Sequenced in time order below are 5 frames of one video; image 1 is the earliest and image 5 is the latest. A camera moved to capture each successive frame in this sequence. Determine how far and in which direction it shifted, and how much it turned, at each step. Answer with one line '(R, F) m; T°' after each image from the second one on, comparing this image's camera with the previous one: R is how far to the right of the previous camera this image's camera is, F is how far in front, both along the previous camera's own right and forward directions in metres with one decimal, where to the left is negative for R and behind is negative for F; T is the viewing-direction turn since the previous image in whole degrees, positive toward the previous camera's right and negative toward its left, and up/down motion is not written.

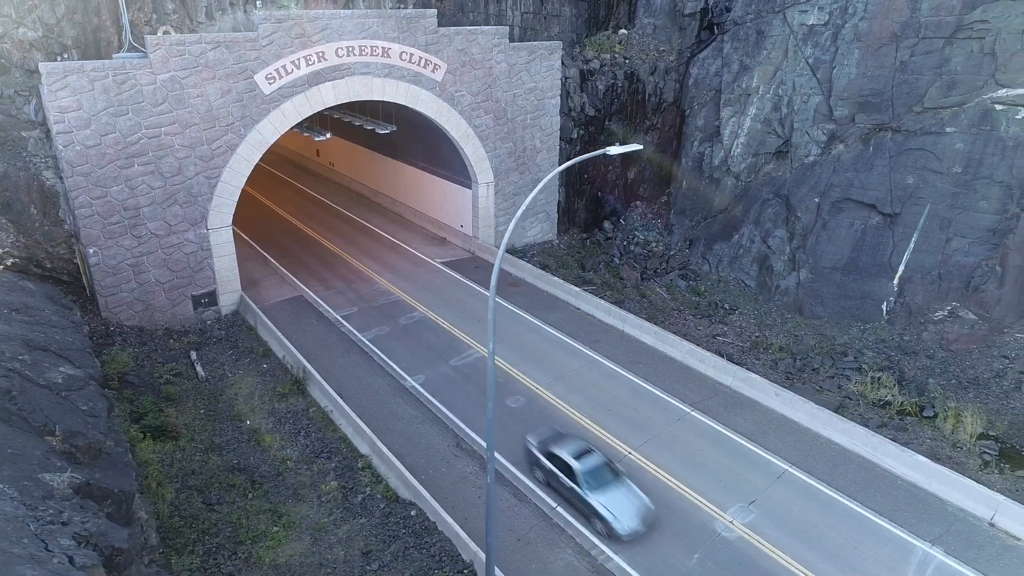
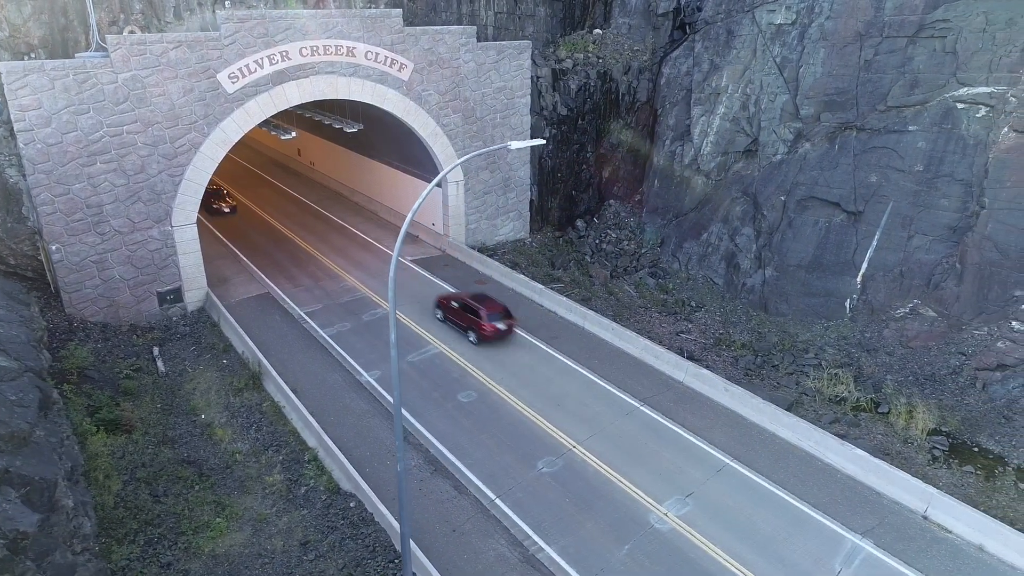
(+1.4, -0.2) m; 0°
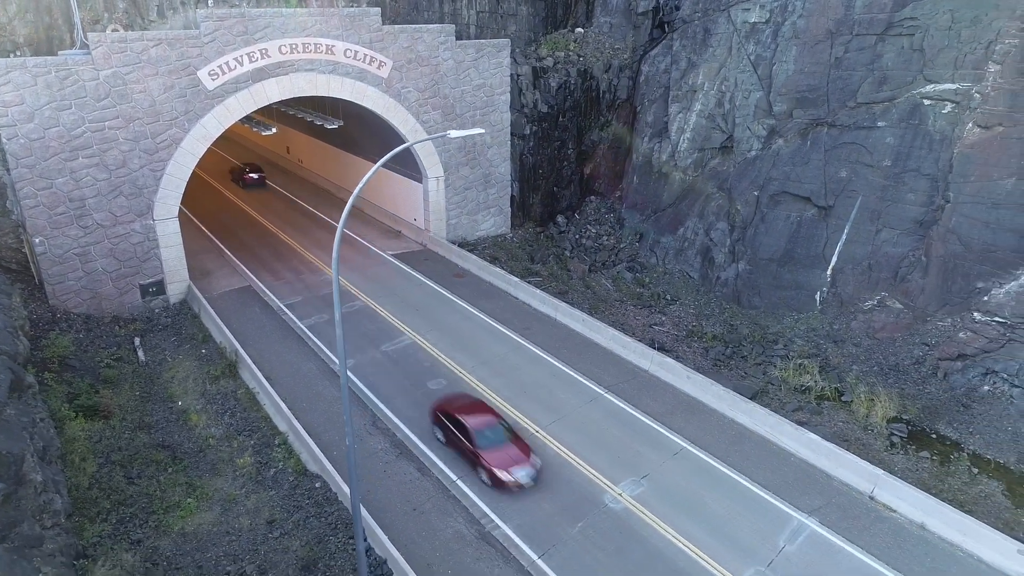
(+0.9, -0.5) m; 0°
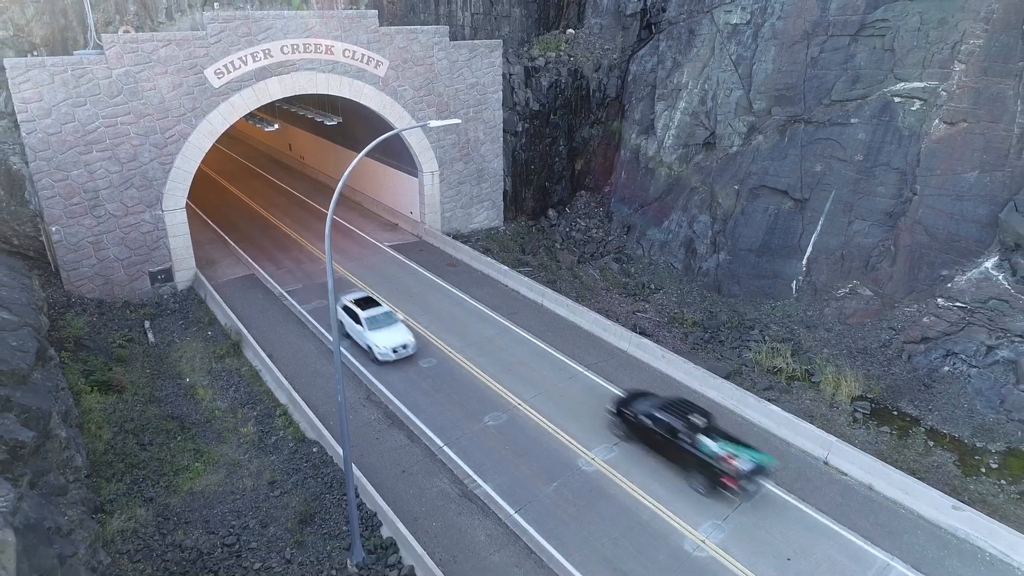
(+0.5, -1.2) m; 0°
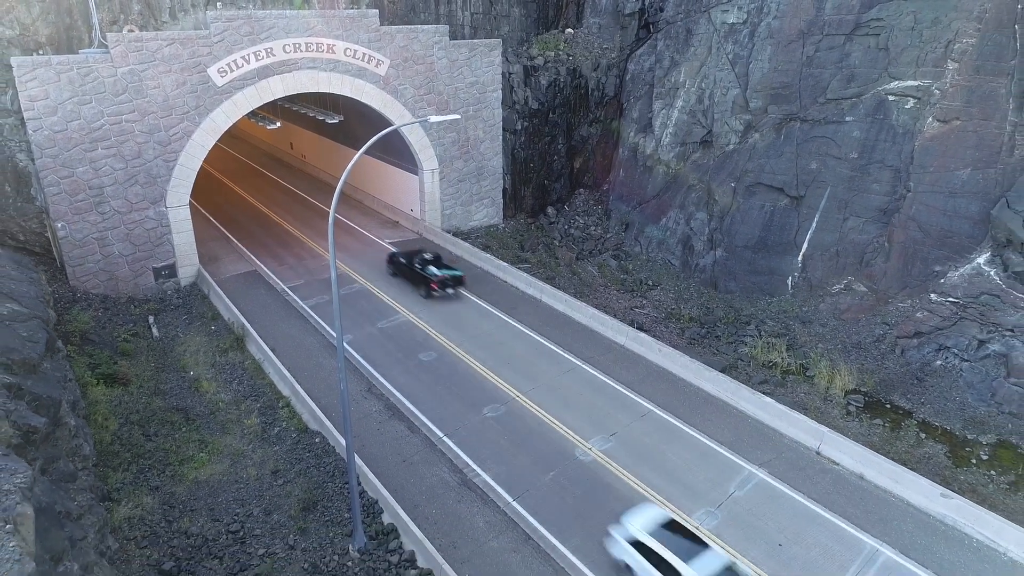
(0.0, -0.3) m; 0°
